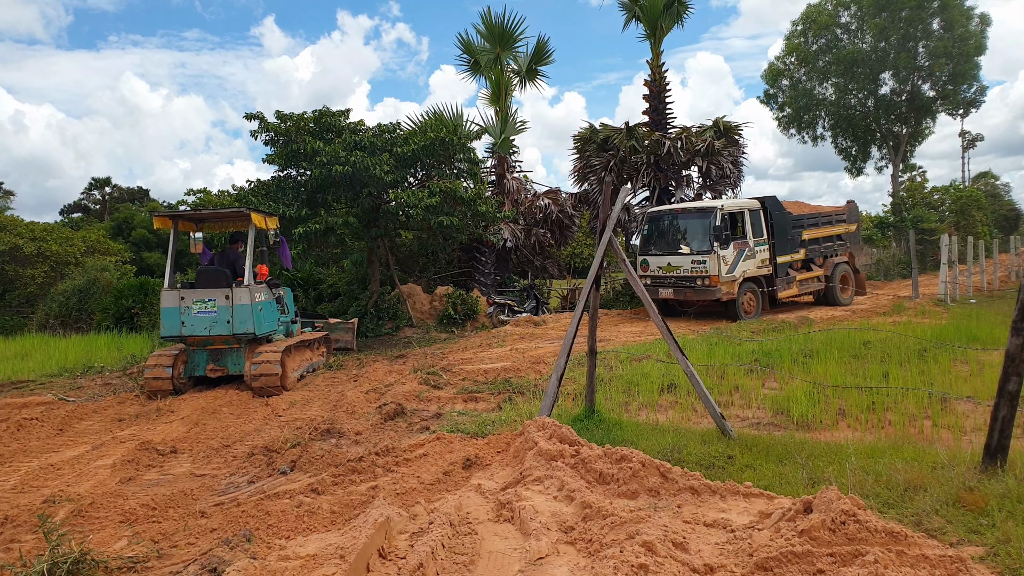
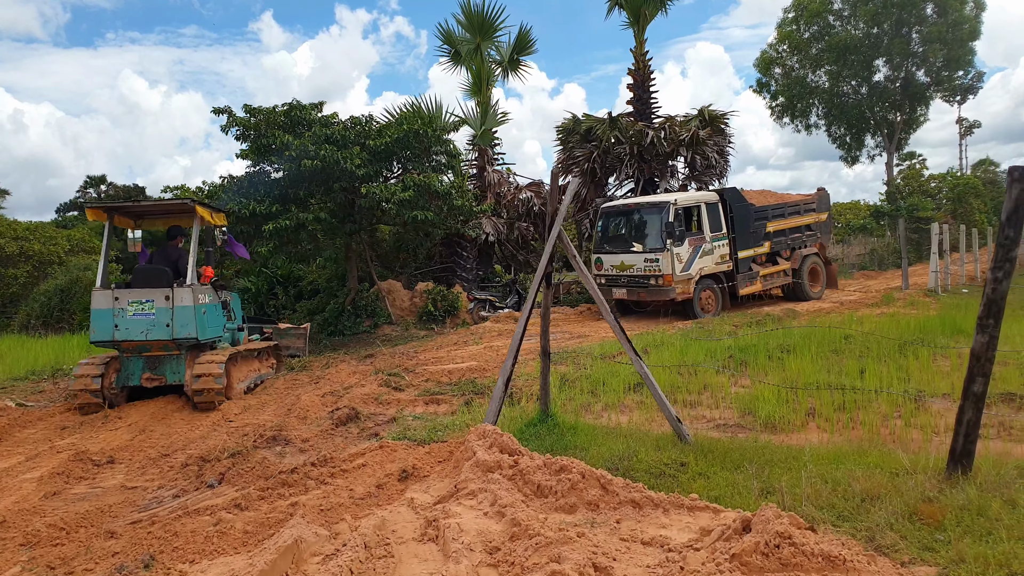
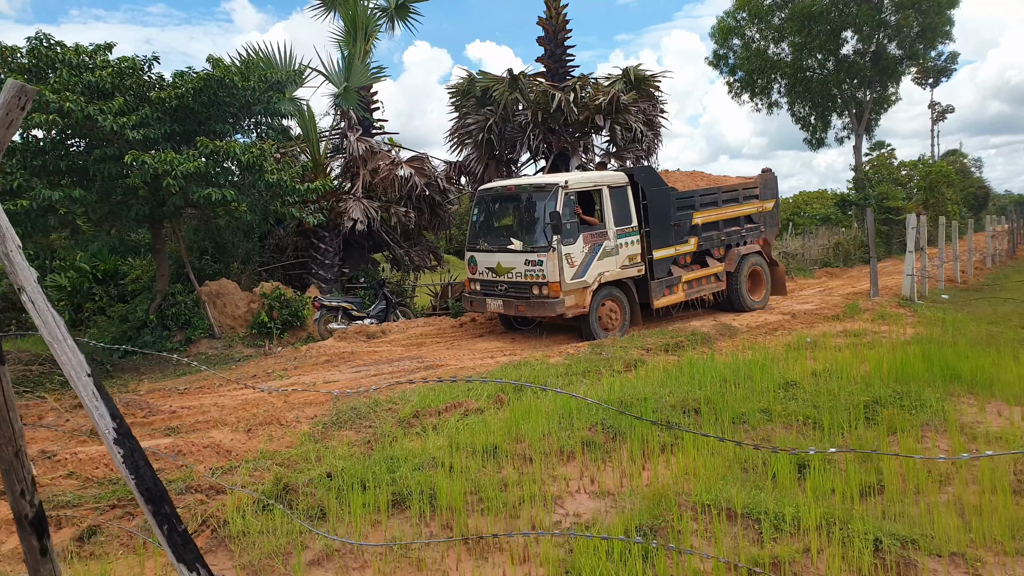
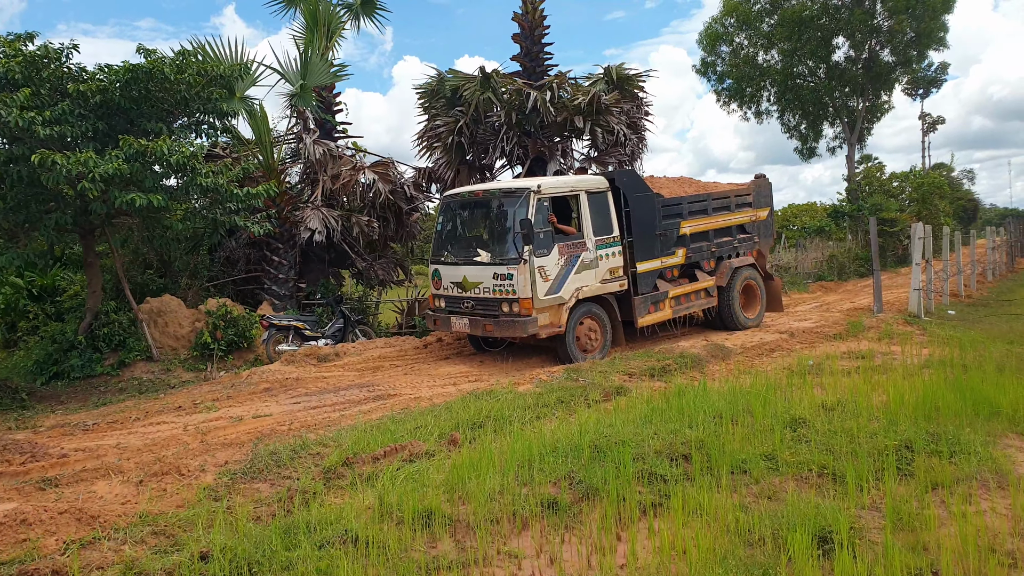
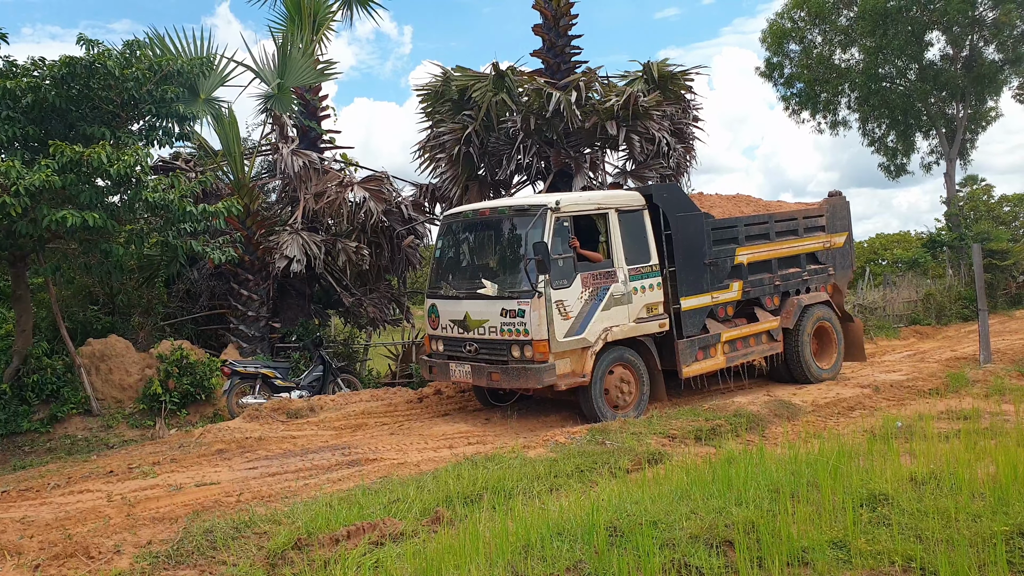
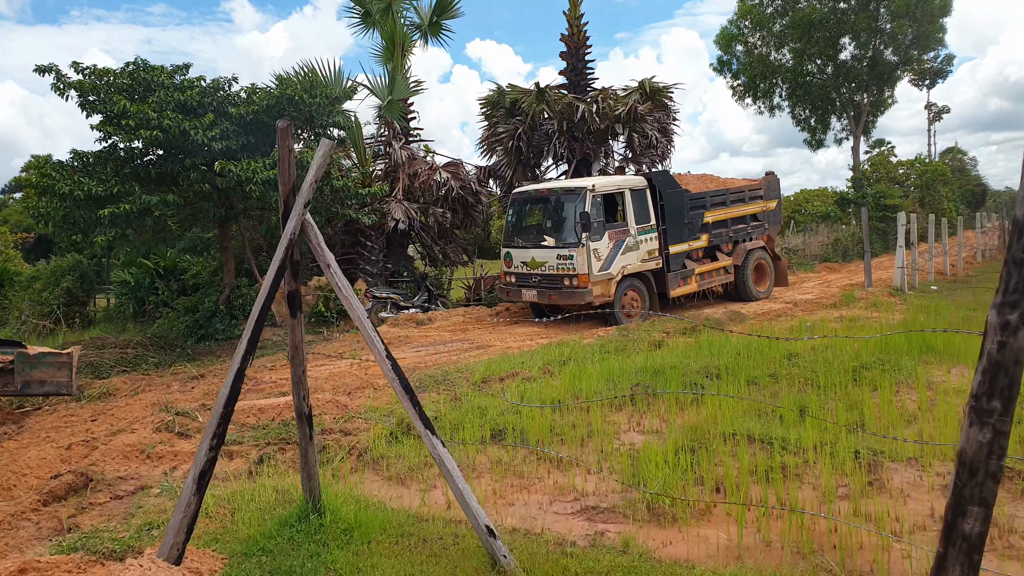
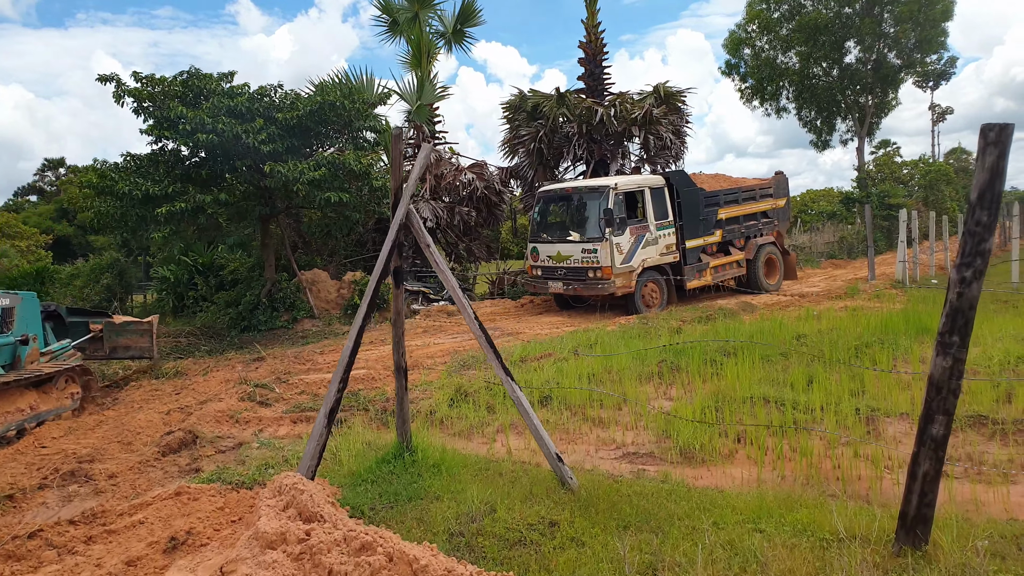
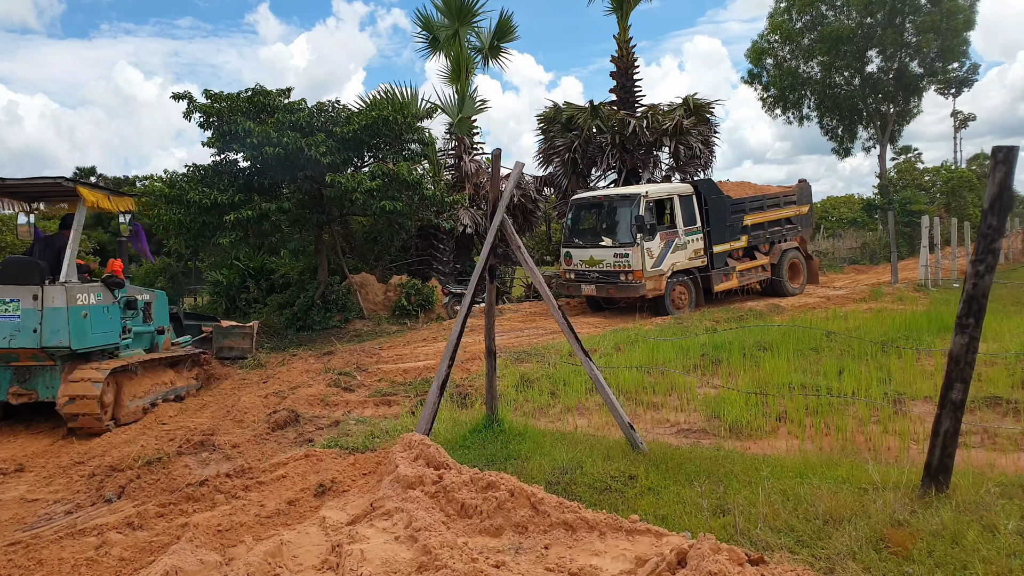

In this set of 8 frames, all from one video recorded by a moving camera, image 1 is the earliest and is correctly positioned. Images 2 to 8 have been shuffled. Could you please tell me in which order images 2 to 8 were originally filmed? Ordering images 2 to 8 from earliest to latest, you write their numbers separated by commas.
2, 8, 7, 6, 3, 4, 5
